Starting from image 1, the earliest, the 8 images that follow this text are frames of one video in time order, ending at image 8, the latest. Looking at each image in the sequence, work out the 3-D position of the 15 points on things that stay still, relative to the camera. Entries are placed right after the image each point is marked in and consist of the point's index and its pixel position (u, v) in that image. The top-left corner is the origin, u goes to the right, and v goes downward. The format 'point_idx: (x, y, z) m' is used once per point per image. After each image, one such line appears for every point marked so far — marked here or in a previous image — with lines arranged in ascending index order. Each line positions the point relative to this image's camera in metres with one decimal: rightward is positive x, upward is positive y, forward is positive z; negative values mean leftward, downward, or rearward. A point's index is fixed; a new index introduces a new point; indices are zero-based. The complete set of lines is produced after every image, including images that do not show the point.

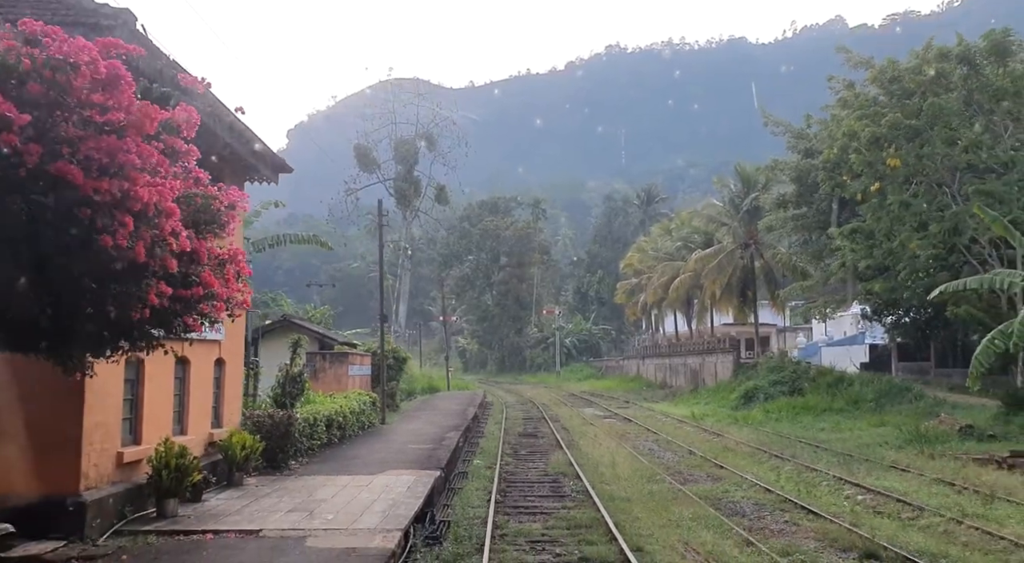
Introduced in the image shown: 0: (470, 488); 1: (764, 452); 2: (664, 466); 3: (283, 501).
0: (-0.5, -2.7, +12.8) m
1: (+4.8, -3.2, +18.8) m
2: (+2.6, -3.1, +16.6) m
3: (-2.1, -2.1, +9.3) m
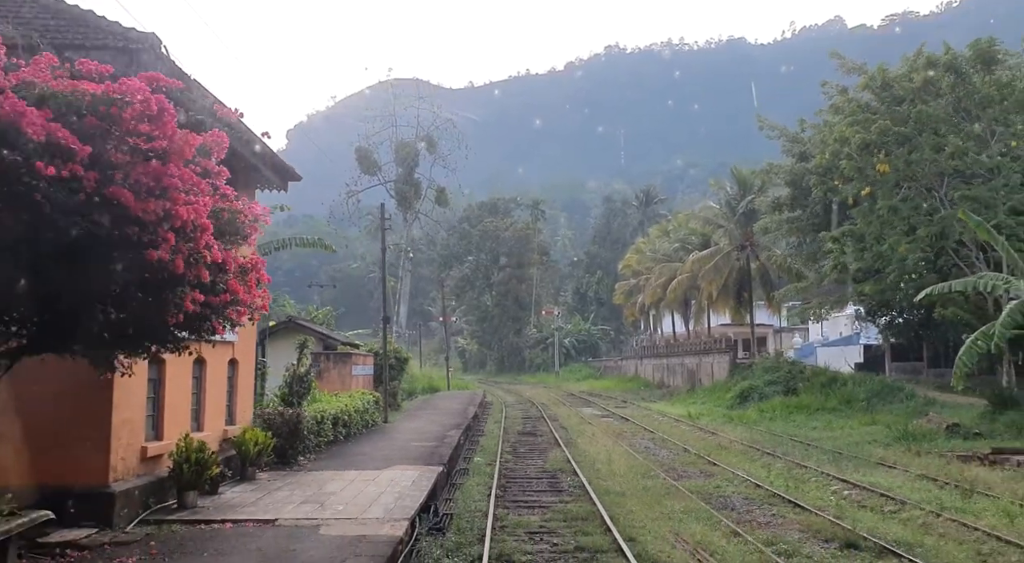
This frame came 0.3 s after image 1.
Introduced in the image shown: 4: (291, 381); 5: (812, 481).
0: (-0.5, -2.7, +13.3) m
1: (+4.8, -3.3, +19.4) m
2: (+2.5, -3.1, +17.2) m
3: (-2.1, -2.1, +9.9) m
4: (-3.4, -1.5, +15.5) m
5: (+4.4, -2.9, +14.6) m
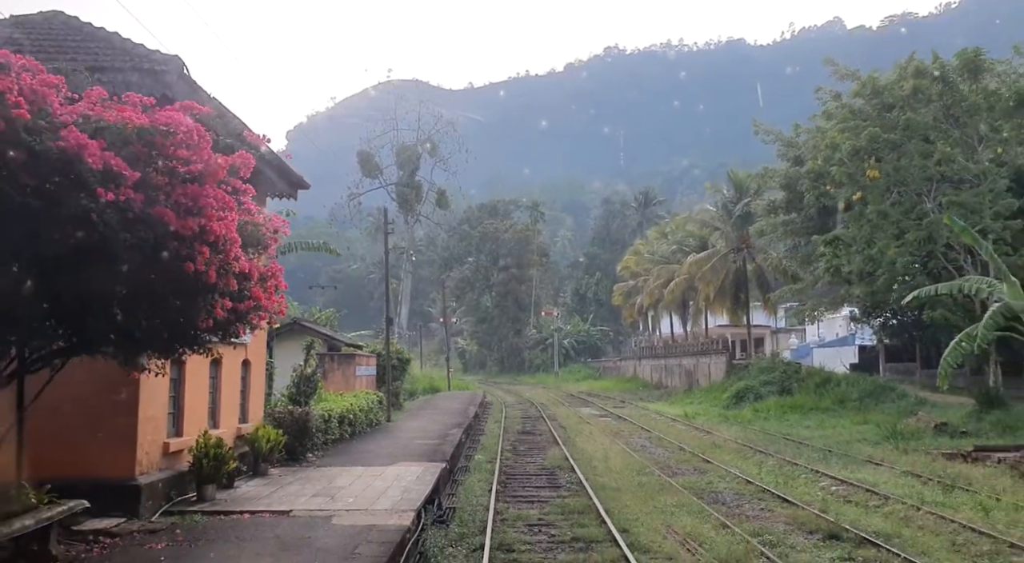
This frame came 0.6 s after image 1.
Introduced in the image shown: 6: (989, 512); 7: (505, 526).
0: (-0.5, -2.8, +13.9) m
1: (+4.8, -3.3, +19.9) m
2: (+2.5, -3.2, +17.7) m
3: (-2.1, -2.2, +10.4) m
4: (-3.4, -1.6, +16.0) m
5: (+4.4, -3.0, +15.2) m
6: (+5.5, -2.7, +11.5) m
7: (-0.1, -2.5, +10.4) m
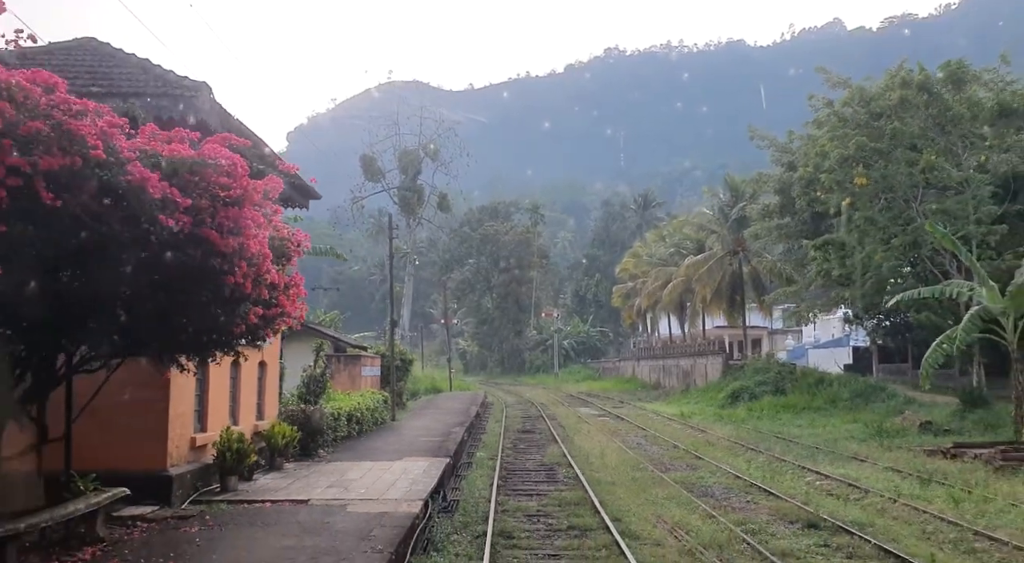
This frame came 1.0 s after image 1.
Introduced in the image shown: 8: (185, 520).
0: (-0.5, -2.9, +14.6) m
1: (+4.8, -3.4, +20.6) m
2: (+2.5, -3.3, +18.4) m
3: (-2.1, -2.2, +11.2) m
4: (-3.4, -1.7, +16.7) m
5: (+4.4, -3.1, +15.9) m
6: (+5.5, -2.7, +12.2) m
7: (-0.1, -2.6, +11.1) m
8: (-2.8, -2.0, +8.4) m
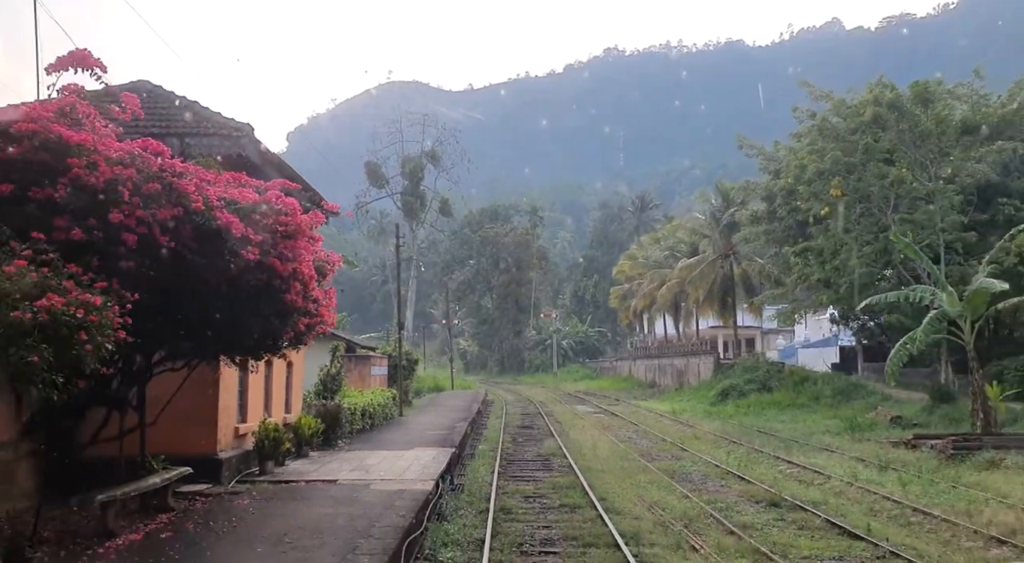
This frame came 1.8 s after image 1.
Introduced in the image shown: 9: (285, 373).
0: (-0.5, -3.0, +16.2) m
1: (+4.8, -3.5, +22.2) m
2: (+2.5, -3.4, +20.0) m
3: (-2.2, -2.4, +12.7) m
4: (-3.5, -1.8, +18.3) m
5: (+4.4, -3.2, +17.5) m
6: (+5.5, -2.8, +13.8) m
7: (-0.1, -2.7, +12.7) m
8: (-2.8, -2.2, +10.0) m
9: (-3.2, -1.3, +14.2) m
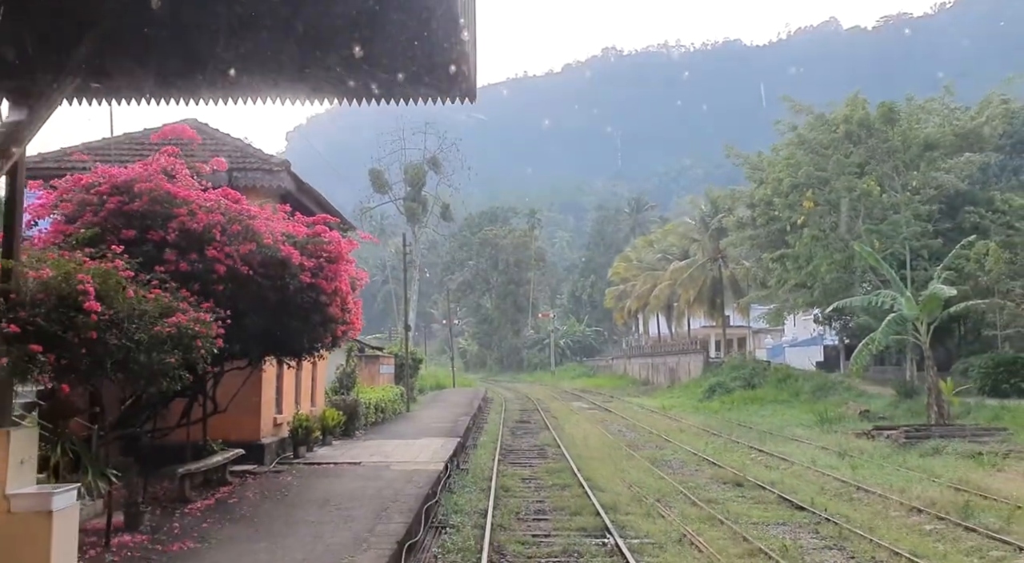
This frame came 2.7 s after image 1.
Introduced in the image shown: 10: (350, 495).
0: (-0.6, -3.1, +18.1) m
1: (+4.8, -3.7, +24.1) m
2: (+2.5, -3.5, +21.9) m
3: (-2.2, -2.5, +14.7) m
4: (-3.5, -1.9, +20.2) m
5: (+4.4, -3.3, +19.4) m
6: (+5.5, -3.0, +15.7) m
7: (-0.1, -2.9, +14.6) m
8: (-2.8, -2.3, +11.9) m
9: (-3.2, -1.4, +16.1) m
10: (-1.7, -2.2, +10.2) m
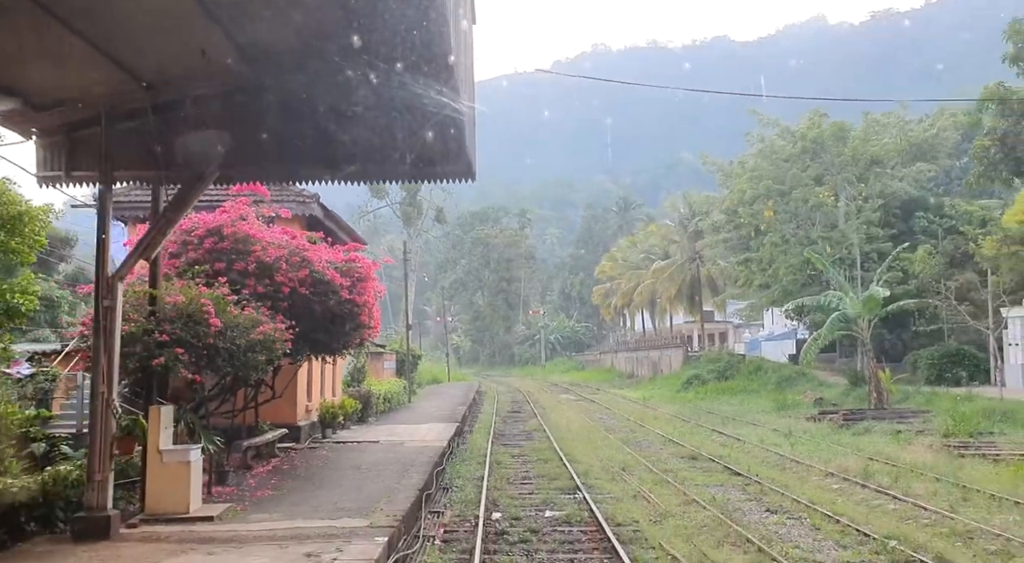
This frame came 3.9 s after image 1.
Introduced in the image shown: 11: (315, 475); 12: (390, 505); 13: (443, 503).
0: (-0.7, -3.2, +20.9) m
1: (+4.5, -3.7, +27.0) m
2: (+2.3, -3.6, +24.7) m
3: (-2.3, -2.7, +17.4) m
4: (-3.7, -2.1, +23.0) m
5: (+4.2, -3.4, +22.2) m
6: (+5.3, -3.1, +18.5) m
7: (-0.2, -3.0, +17.4) m
8: (-2.9, -2.5, +14.6) m
9: (-3.4, -1.6, +18.8) m
10: (-1.8, -2.4, +13.0) m
11: (-2.3, -2.3, +11.8) m
12: (-1.2, -2.1, +9.5) m
13: (-0.8, -2.7, +12.0) m
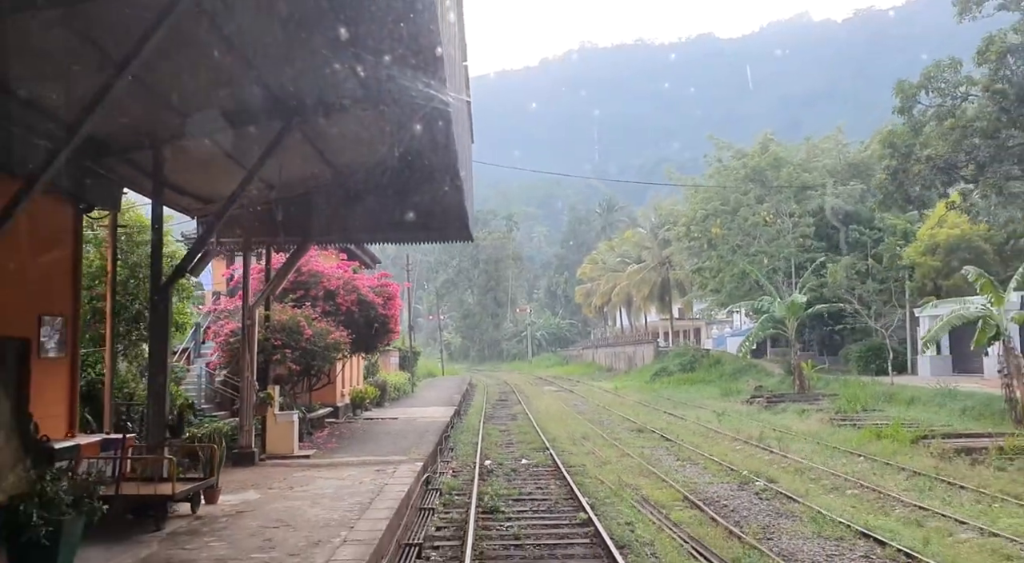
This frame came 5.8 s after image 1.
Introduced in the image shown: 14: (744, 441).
0: (-1.1, -3.5, +25.8) m
1: (+4.1, -3.9, +31.9) m
2: (+1.9, -3.9, +29.7) m
3: (-2.6, -3.0, +22.3) m
4: (-4.0, -2.4, +27.9) m
5: (+3.9, -3.6, +27.2) m
6: (+5.0, -3.3, +23.5) m
7: (-0.5, -3.3, +22.3) m
8: (-3.2, -2.8, +19.5) m
9: (-3.7, -1.9, +23.7) m
10: (-2.0, -2.7, +17.9) m
11: (-2.6, -2.6, +16.7) m
12: (-1.4, -2.5, +14.4) m
13: (-1.1, -3.0, +17.0) m
14: (+4.5, -3.1, +19.1) m
